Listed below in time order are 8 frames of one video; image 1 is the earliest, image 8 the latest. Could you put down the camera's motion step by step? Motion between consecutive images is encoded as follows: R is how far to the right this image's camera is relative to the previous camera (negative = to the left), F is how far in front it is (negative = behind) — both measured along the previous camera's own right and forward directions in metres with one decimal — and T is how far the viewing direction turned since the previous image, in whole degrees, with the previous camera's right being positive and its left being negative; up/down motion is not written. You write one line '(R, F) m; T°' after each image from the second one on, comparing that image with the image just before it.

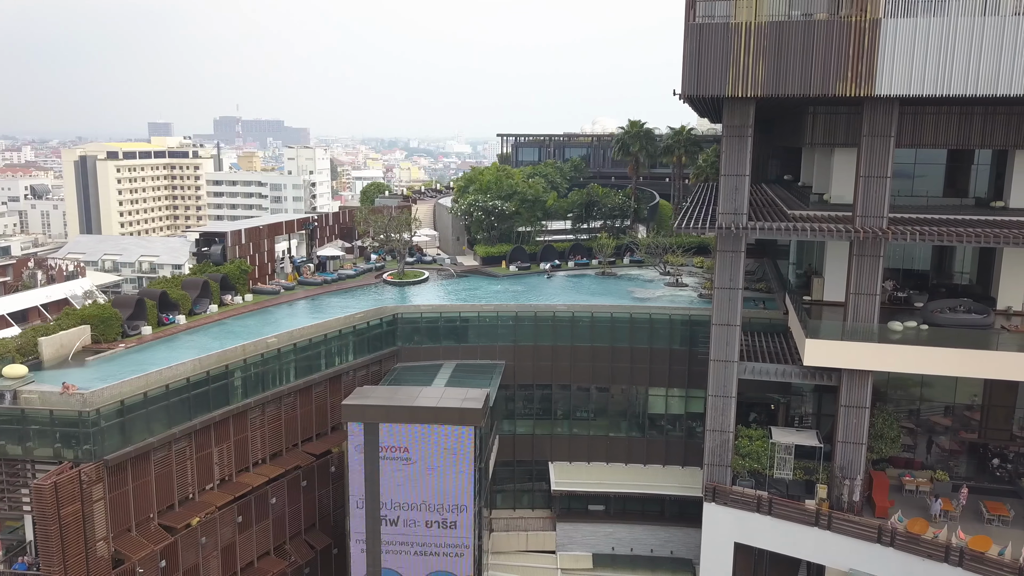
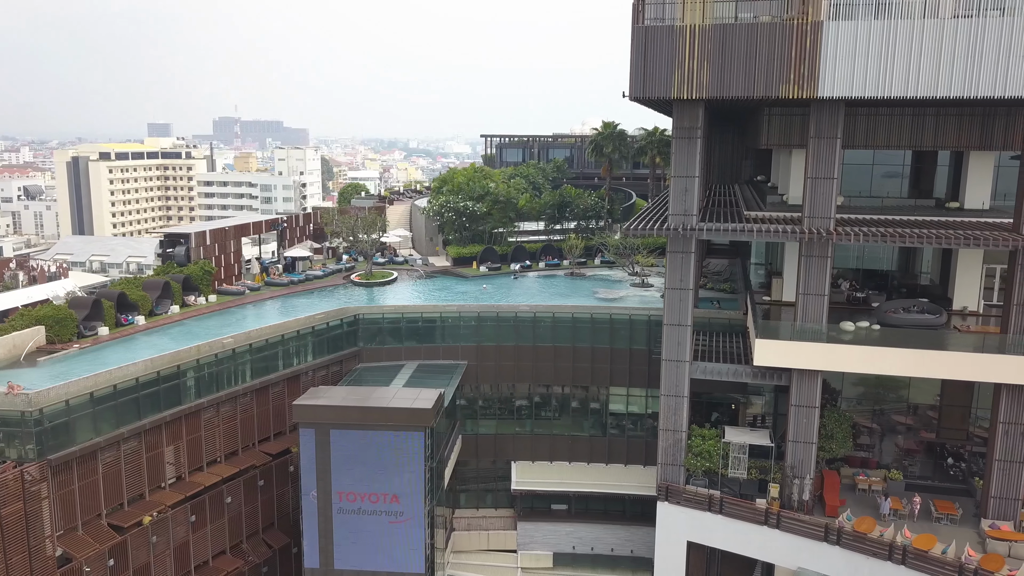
(+1.6, -0.2) m; 0°
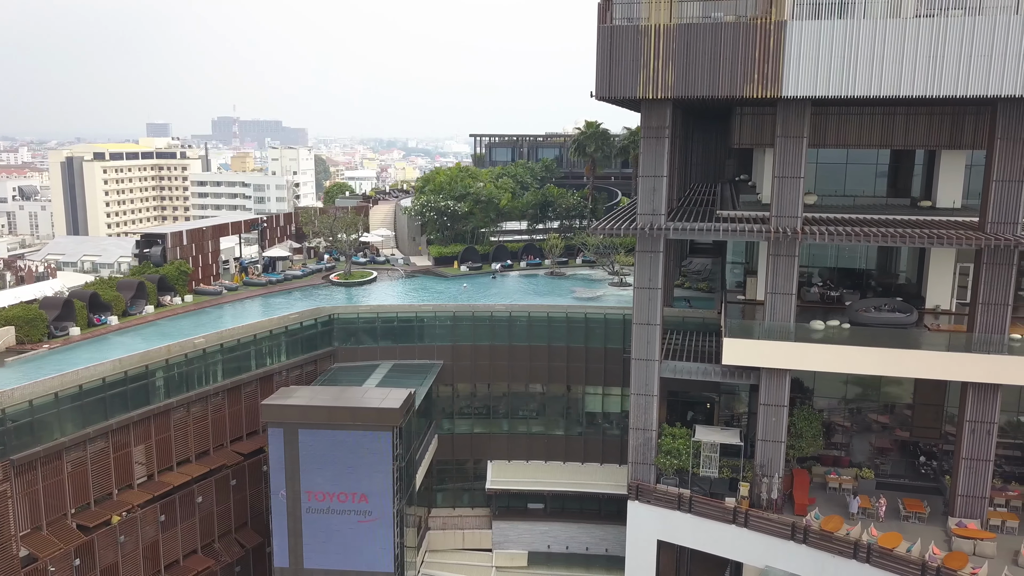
(+1.0, 0.0) m; 0°
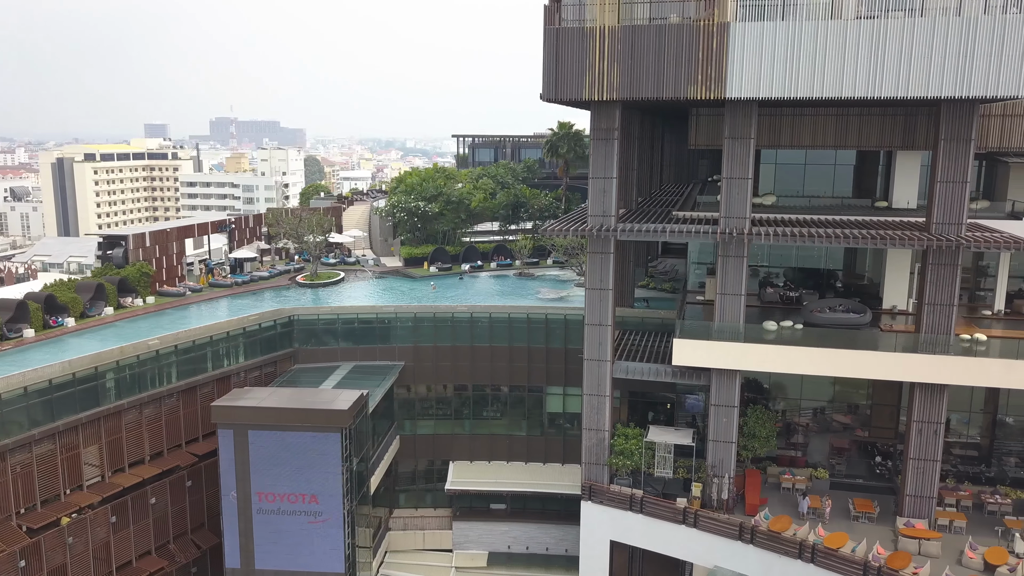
(+1.6, -0.1) m; 0°
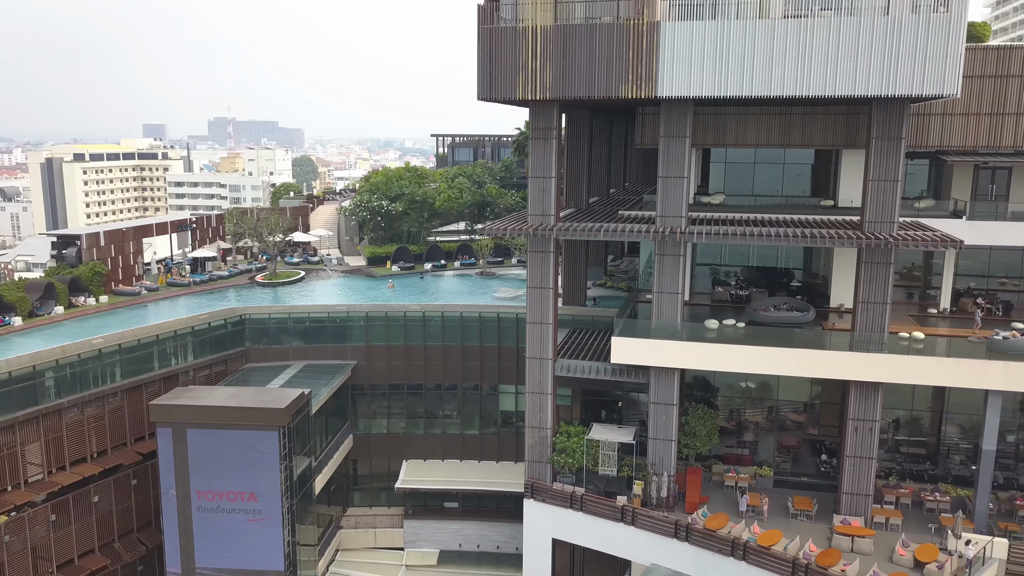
(+2.0, -0.1) m; 0°
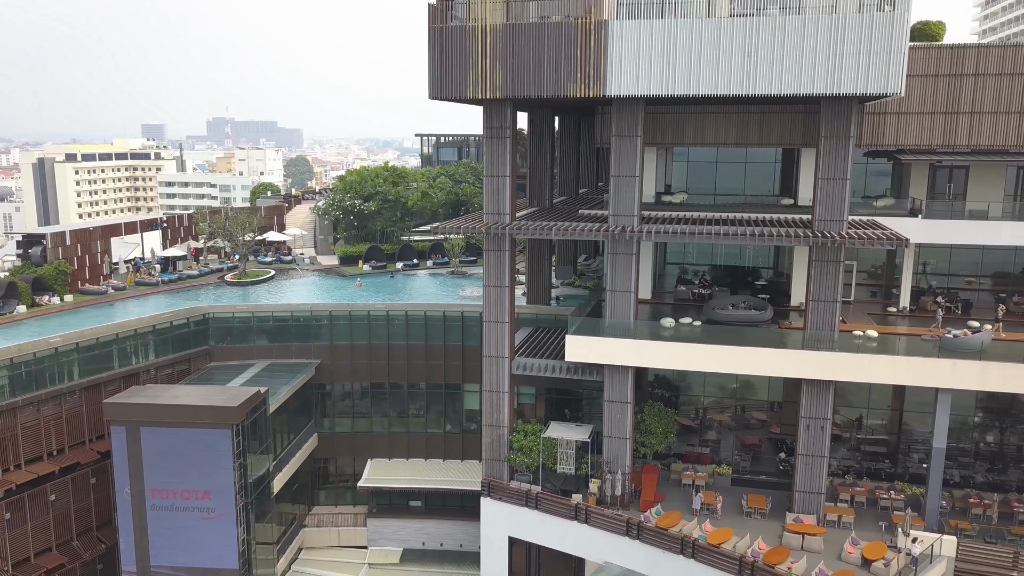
(+1.5, 0.0) m; 0°
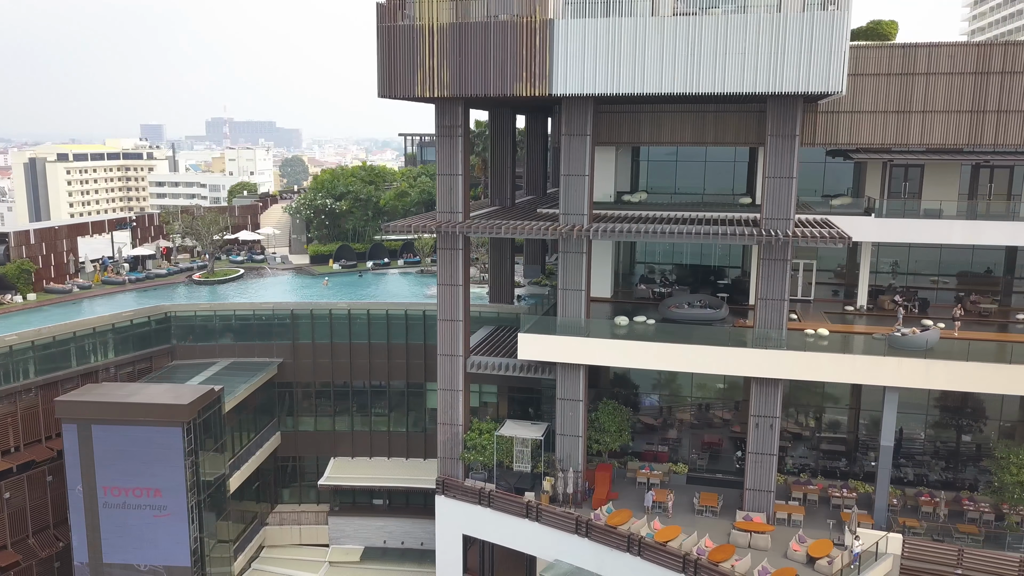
(+1.6, -0.1) m; 0°
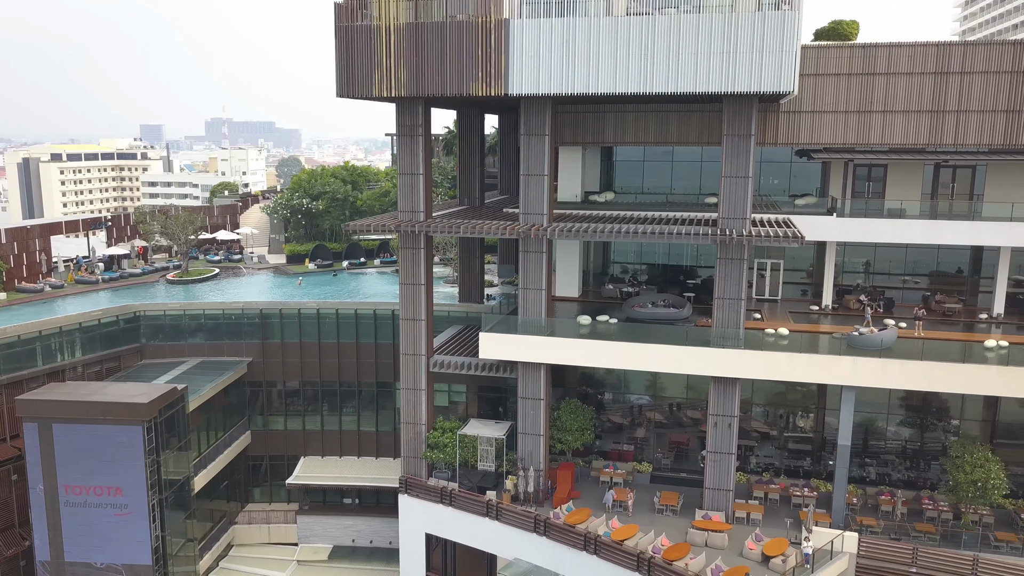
(+1.3, -0.1) m; 0°
